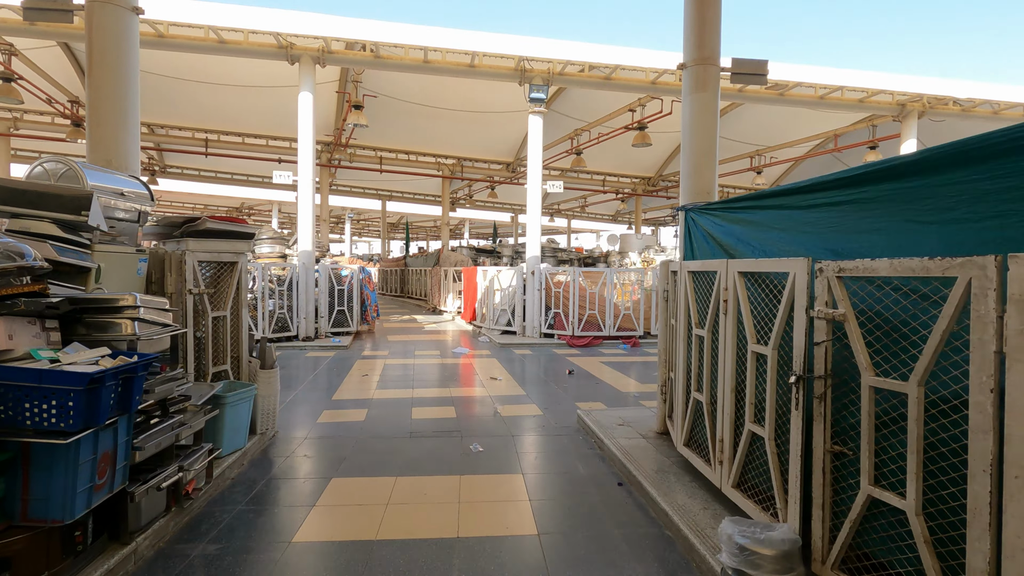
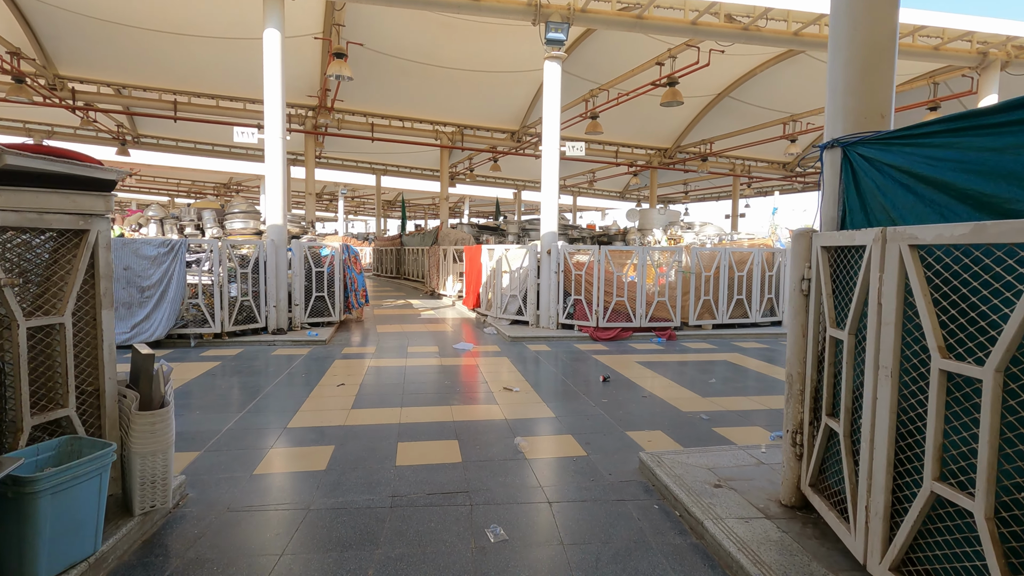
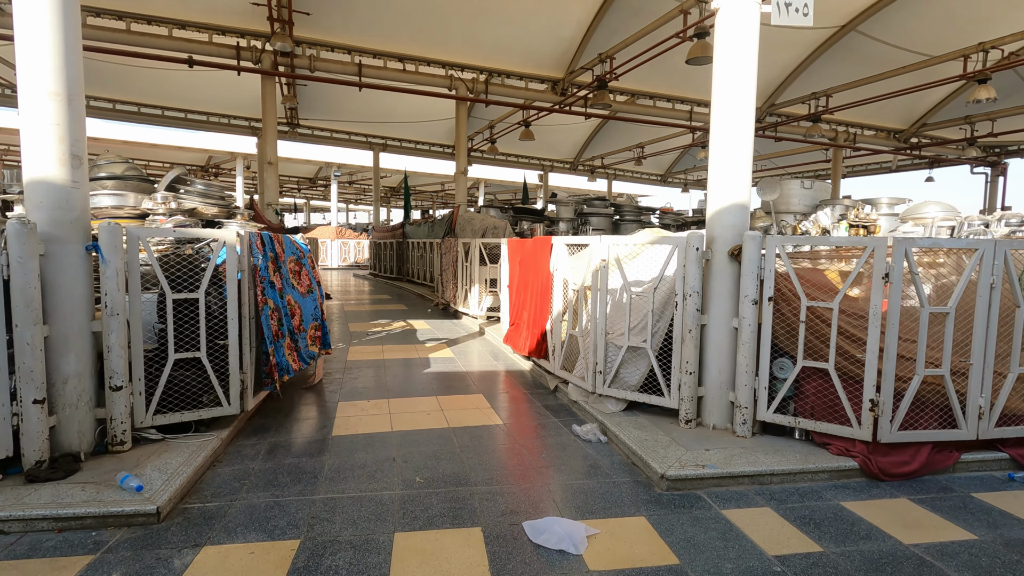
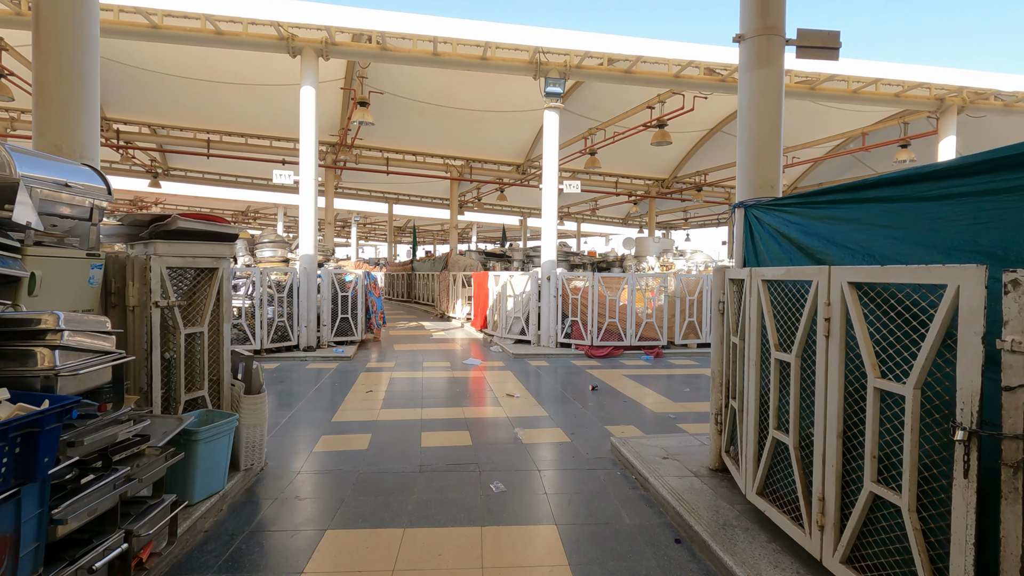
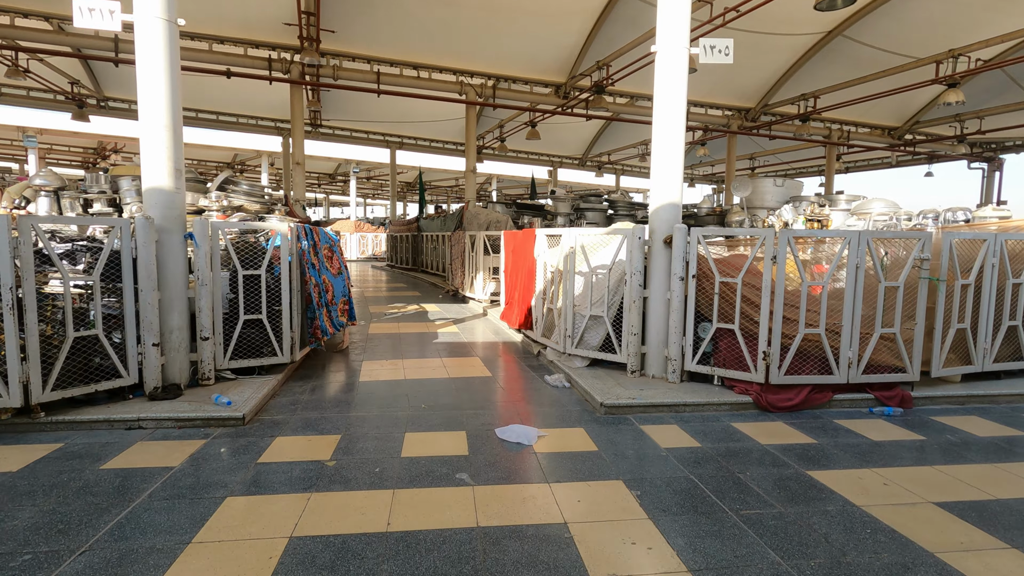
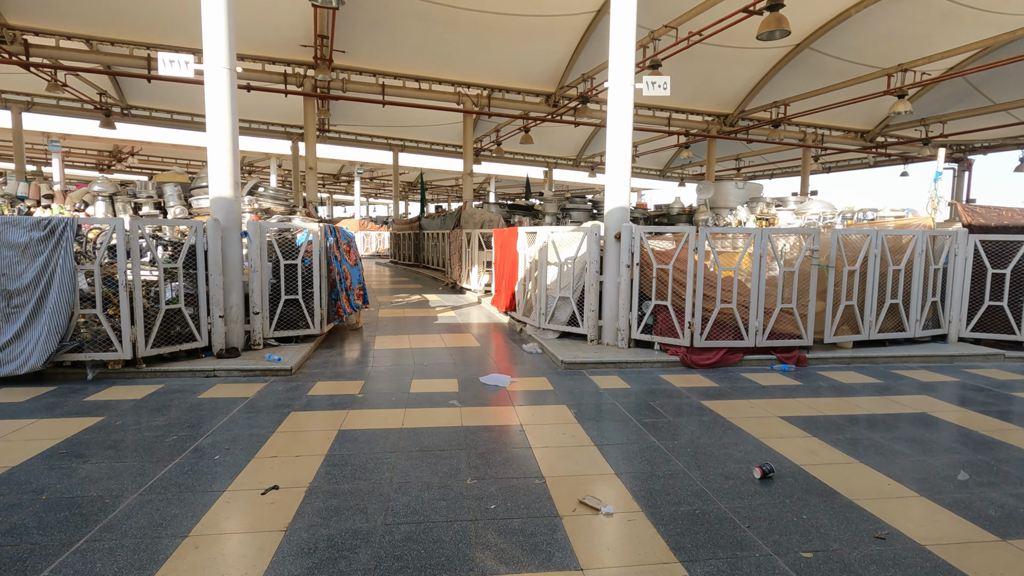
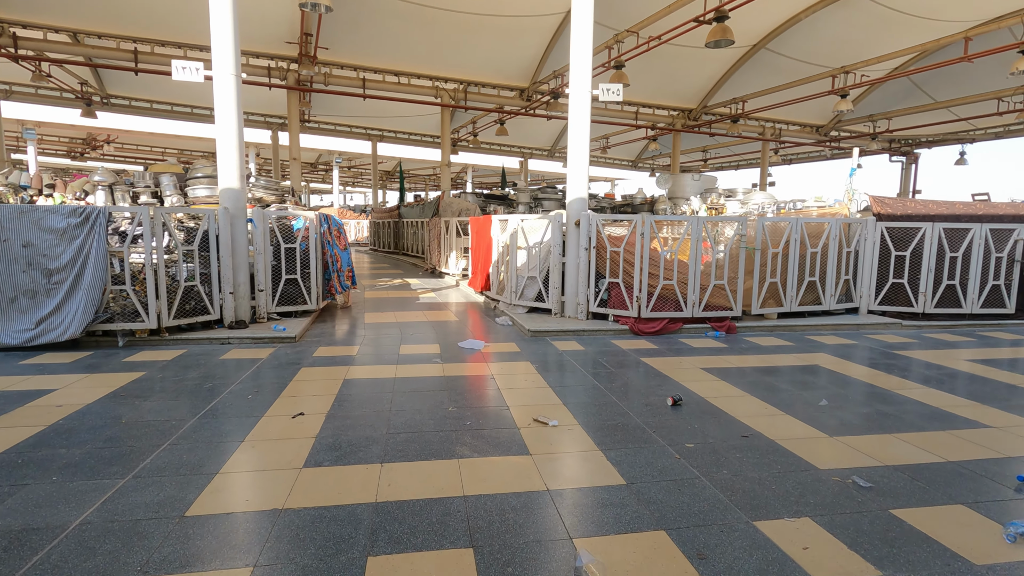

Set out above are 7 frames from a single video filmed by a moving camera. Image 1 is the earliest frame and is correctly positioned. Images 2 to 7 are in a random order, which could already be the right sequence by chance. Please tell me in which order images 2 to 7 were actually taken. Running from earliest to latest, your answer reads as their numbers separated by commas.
4, 2, 7, 6, 5, 3
